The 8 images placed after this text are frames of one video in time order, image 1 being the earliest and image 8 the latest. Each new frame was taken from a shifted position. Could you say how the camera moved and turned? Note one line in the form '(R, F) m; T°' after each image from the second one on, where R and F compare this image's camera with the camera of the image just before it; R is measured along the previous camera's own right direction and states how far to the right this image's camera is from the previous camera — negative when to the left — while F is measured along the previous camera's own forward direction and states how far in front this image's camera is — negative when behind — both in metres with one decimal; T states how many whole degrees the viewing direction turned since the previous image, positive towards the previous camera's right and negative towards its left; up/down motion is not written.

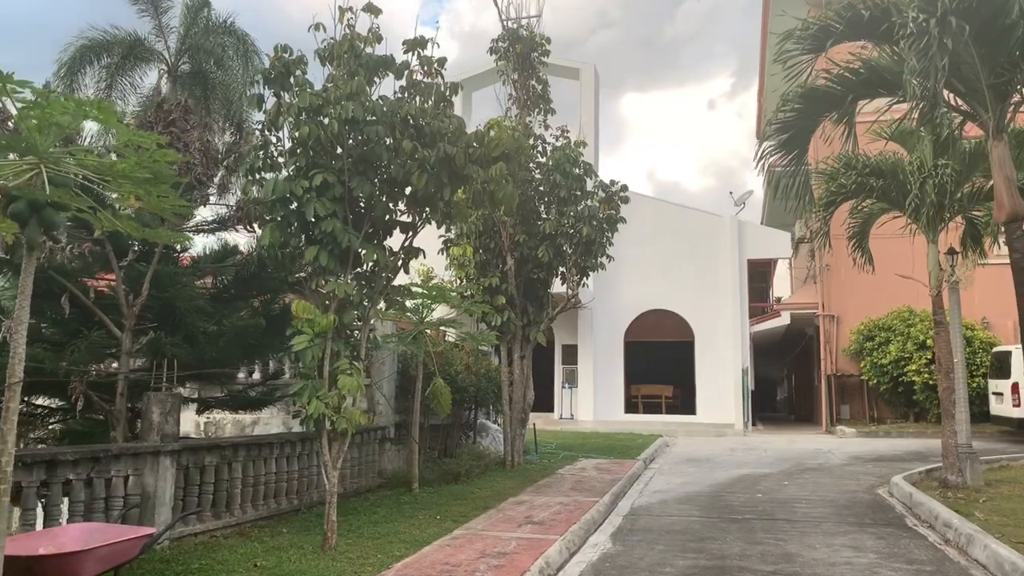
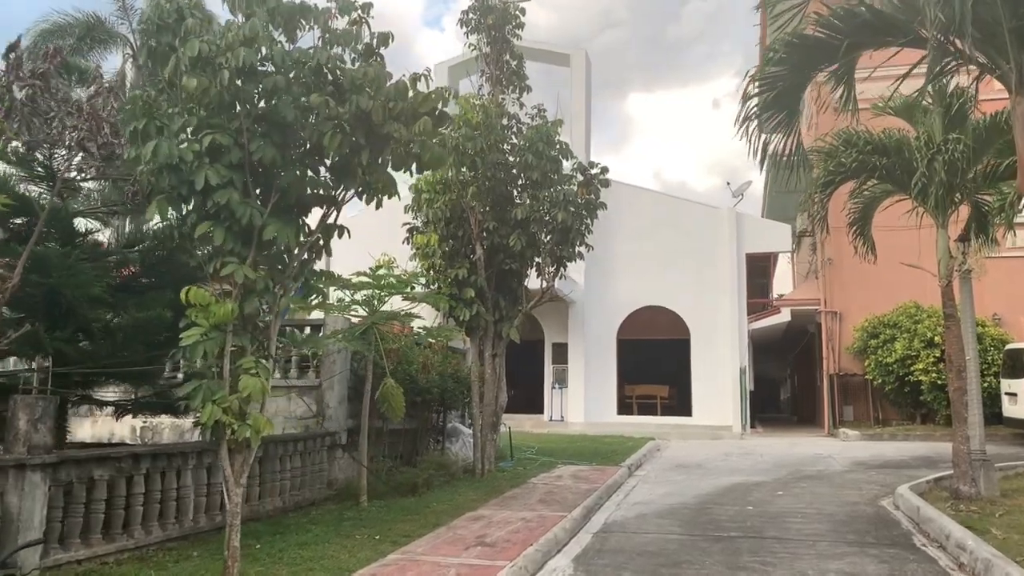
(+0.5, +1.0) m; 0°
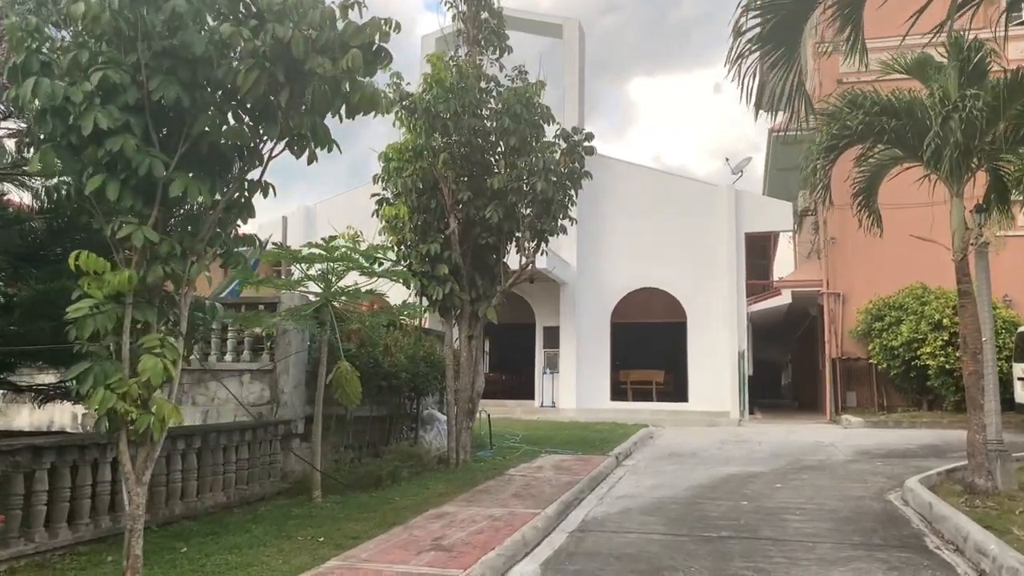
(+0.3, +0.8) m; 0°
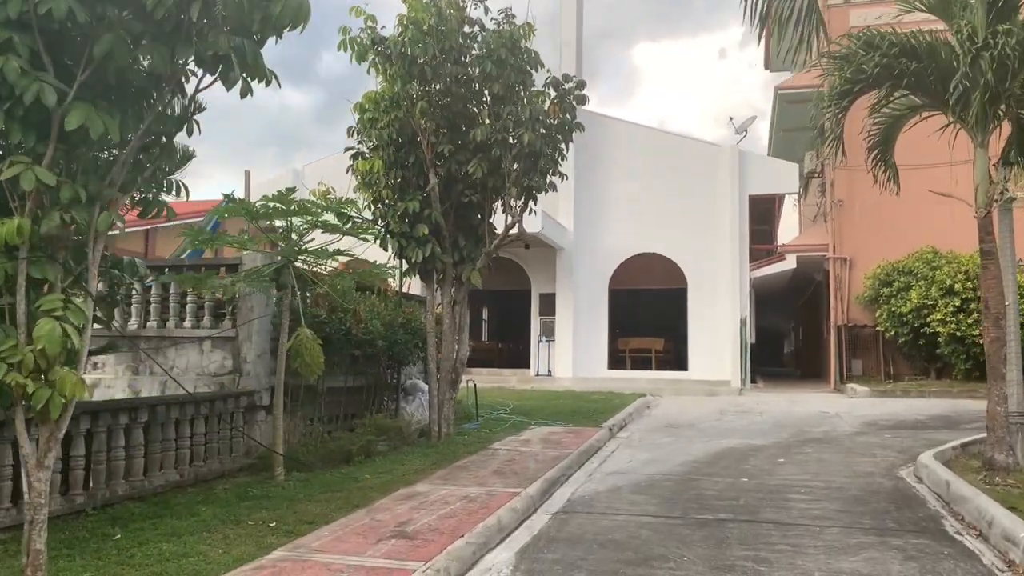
(+0.2, +0.7) m; 0°
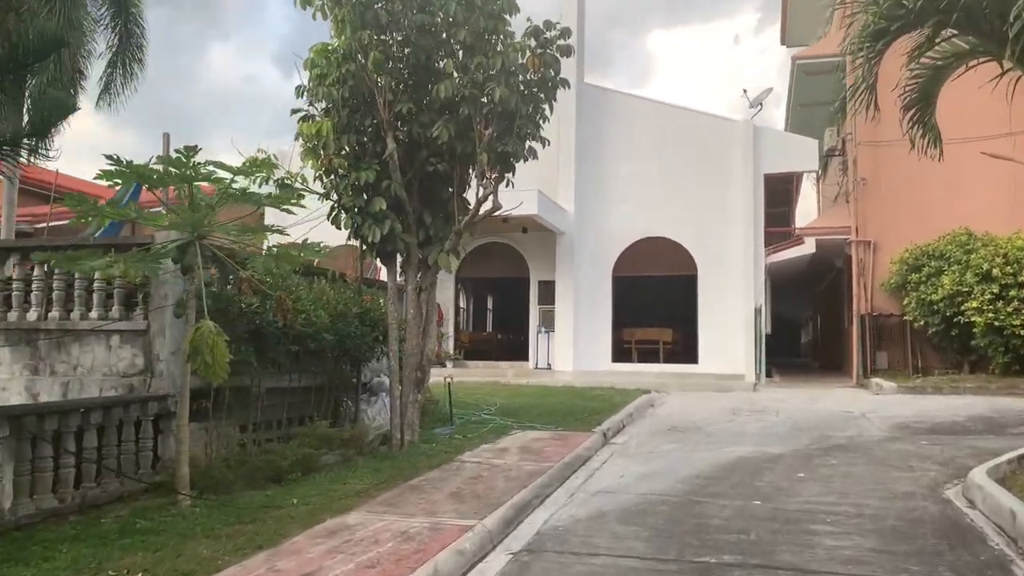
(+0.4, +1.4) m; -1°
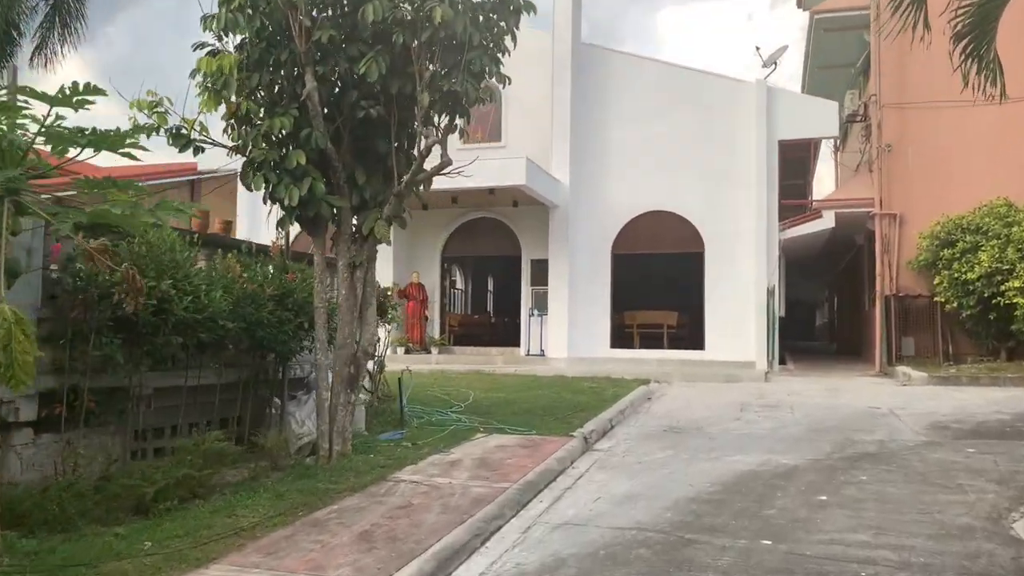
(+0.5, +1.6) m; -1°
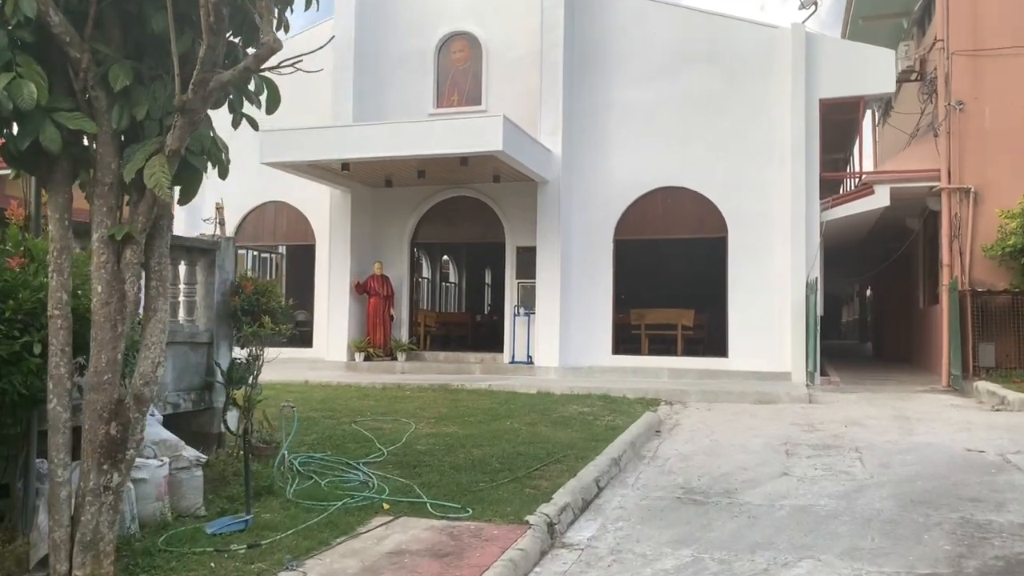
(+0.6, +3.1) m; -1°
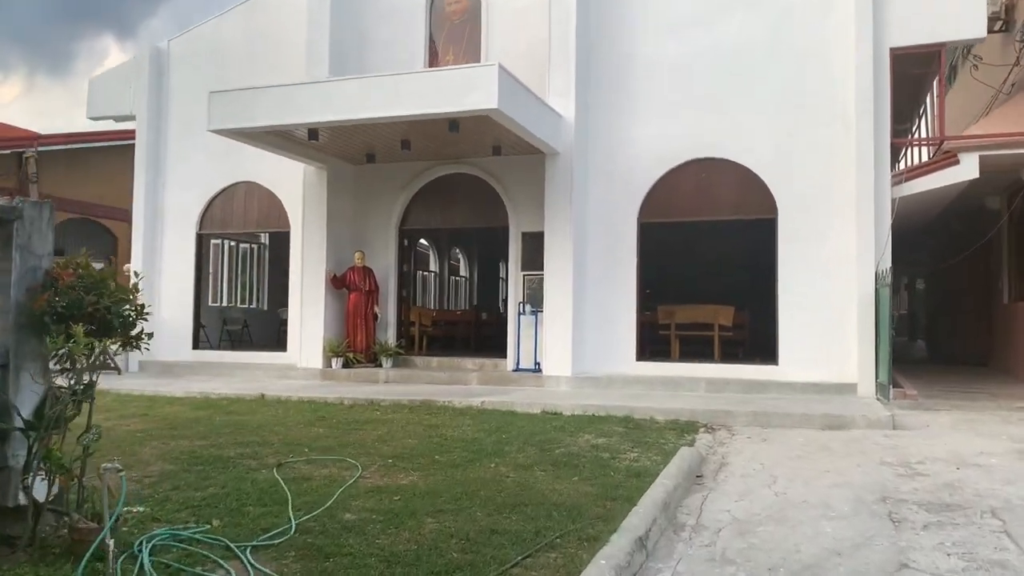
(+0.3, +2.3) m; -2°
